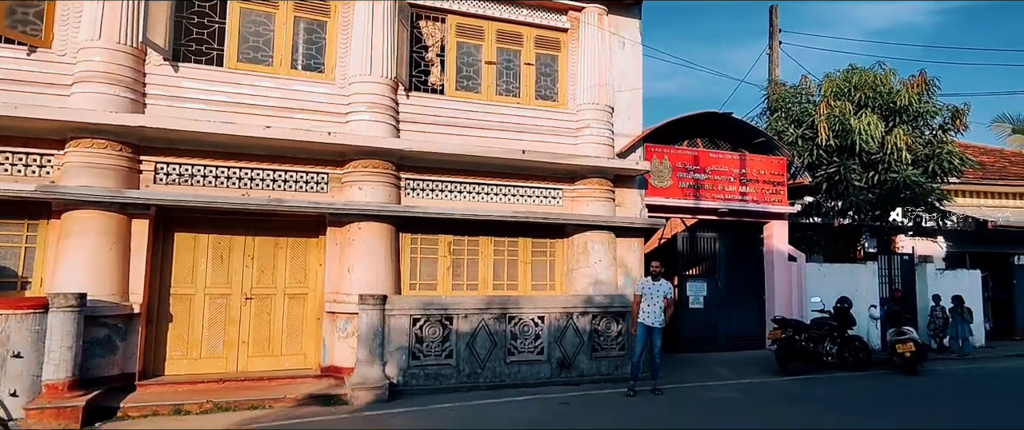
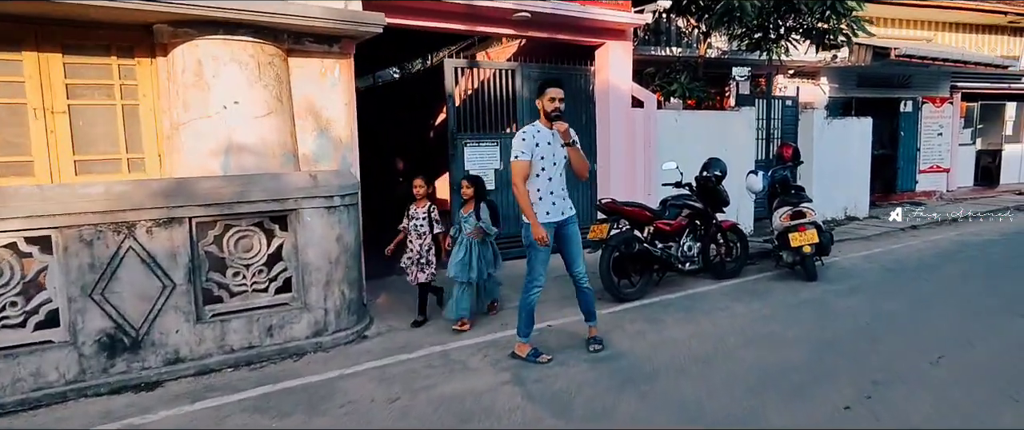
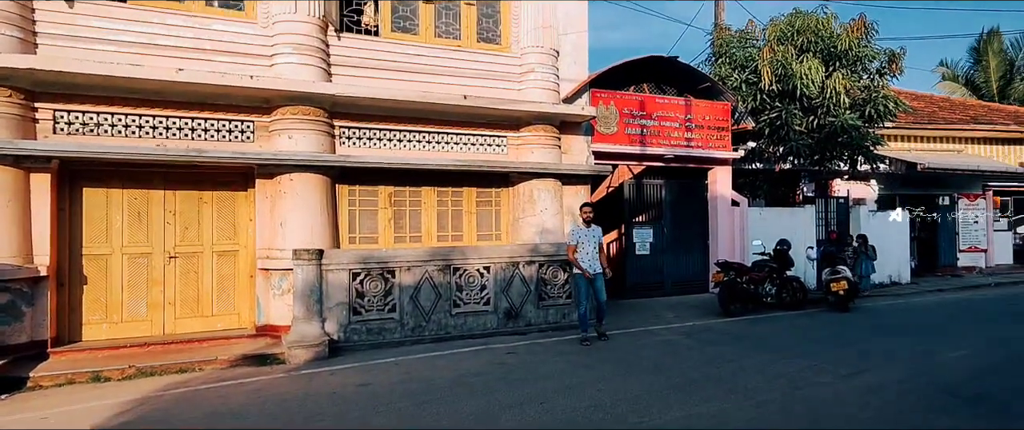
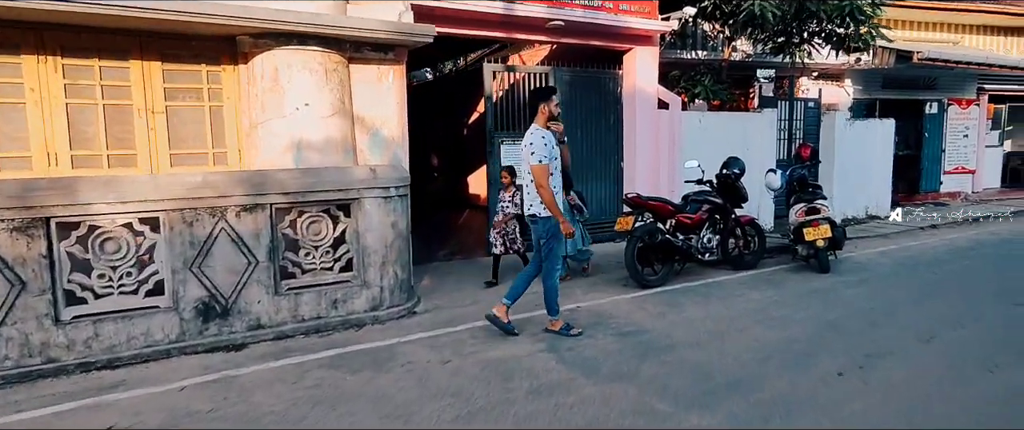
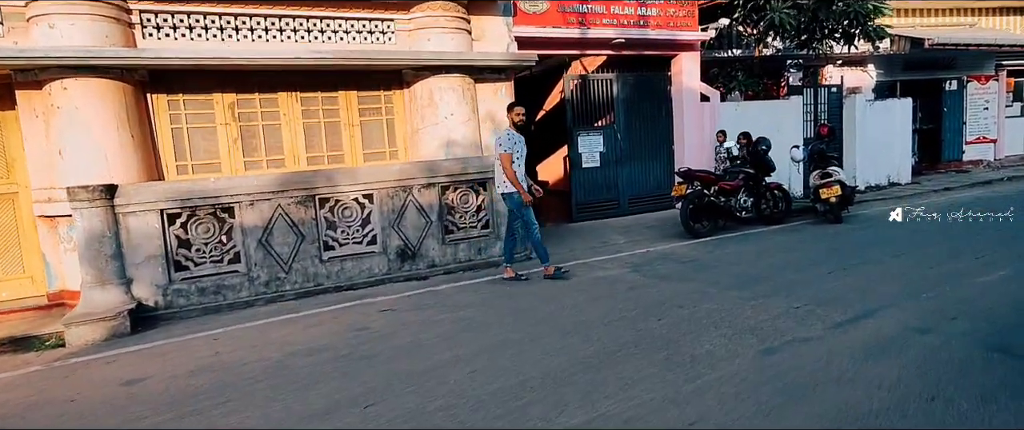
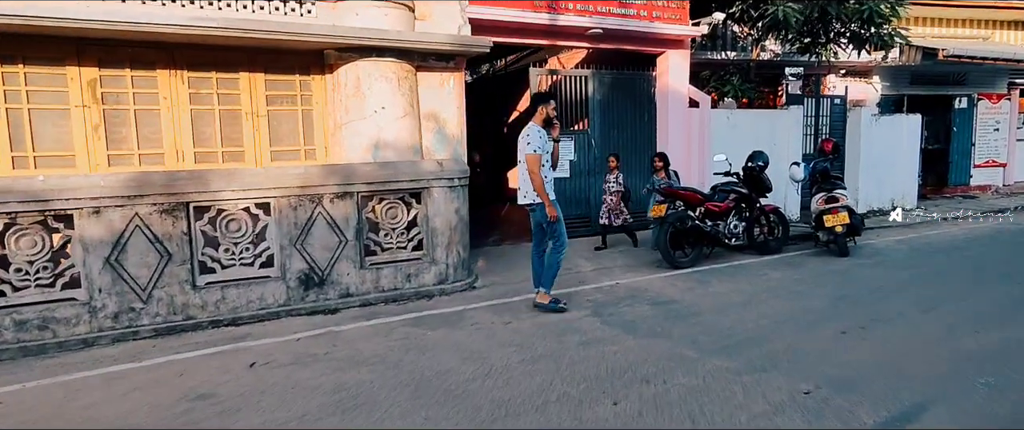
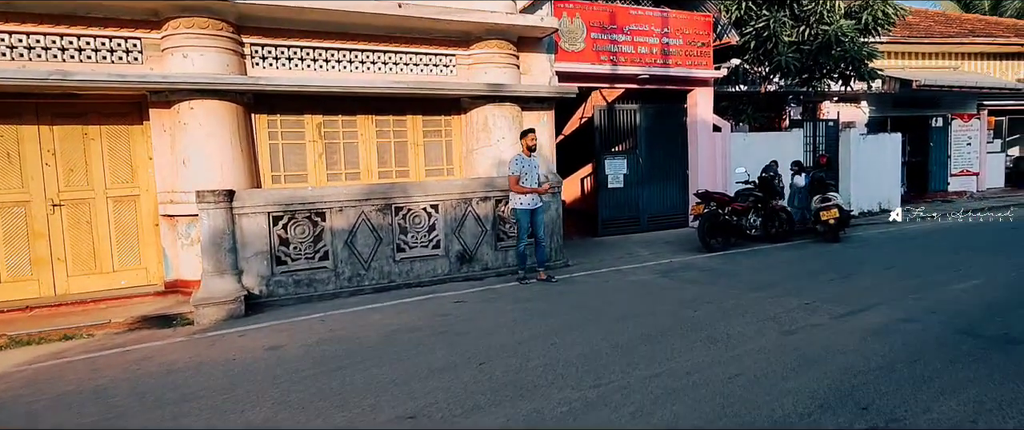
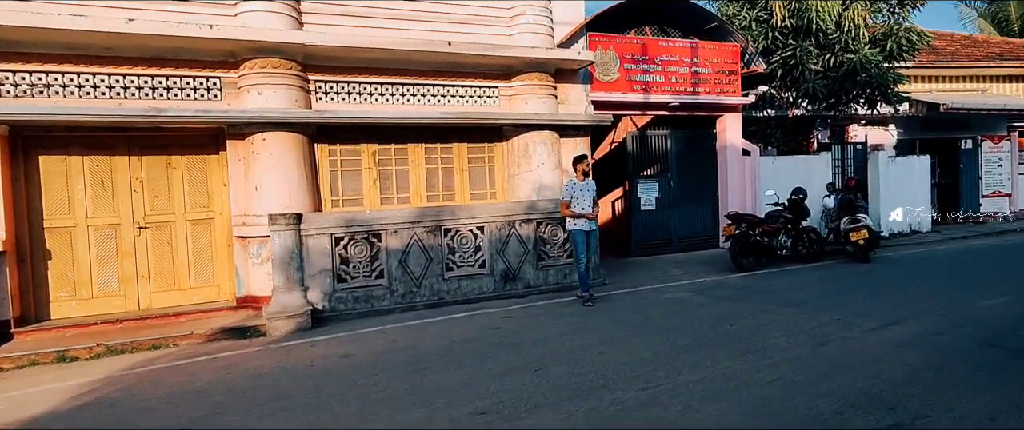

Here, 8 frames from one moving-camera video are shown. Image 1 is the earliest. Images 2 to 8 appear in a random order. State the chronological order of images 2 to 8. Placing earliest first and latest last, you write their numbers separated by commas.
3, 8, 7, 5, 6, 4, 2
